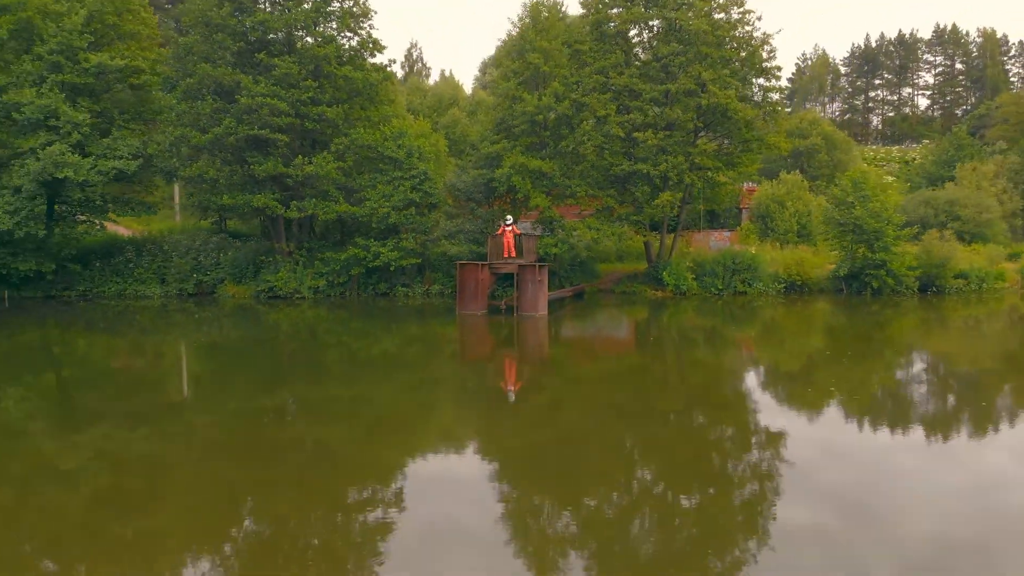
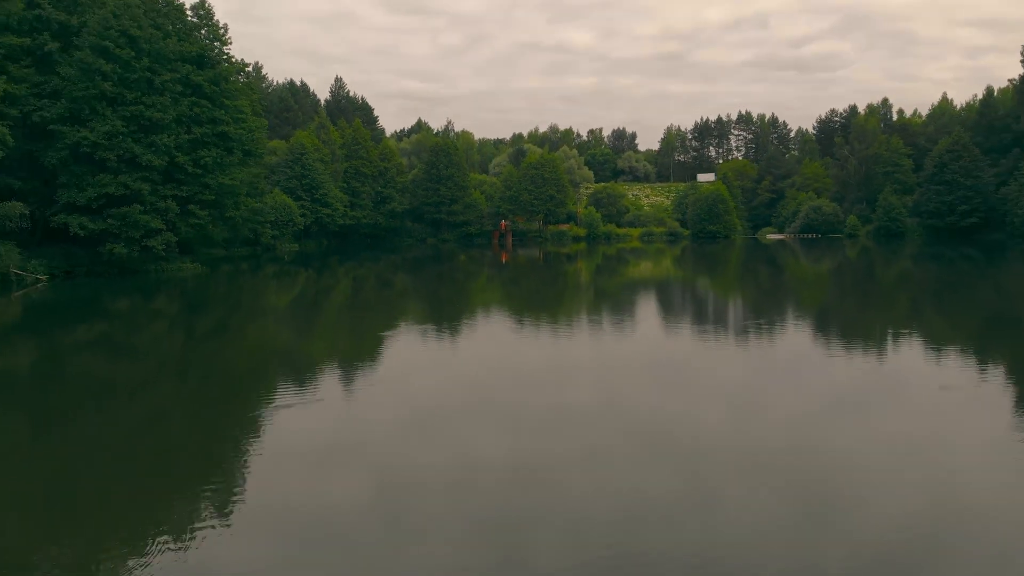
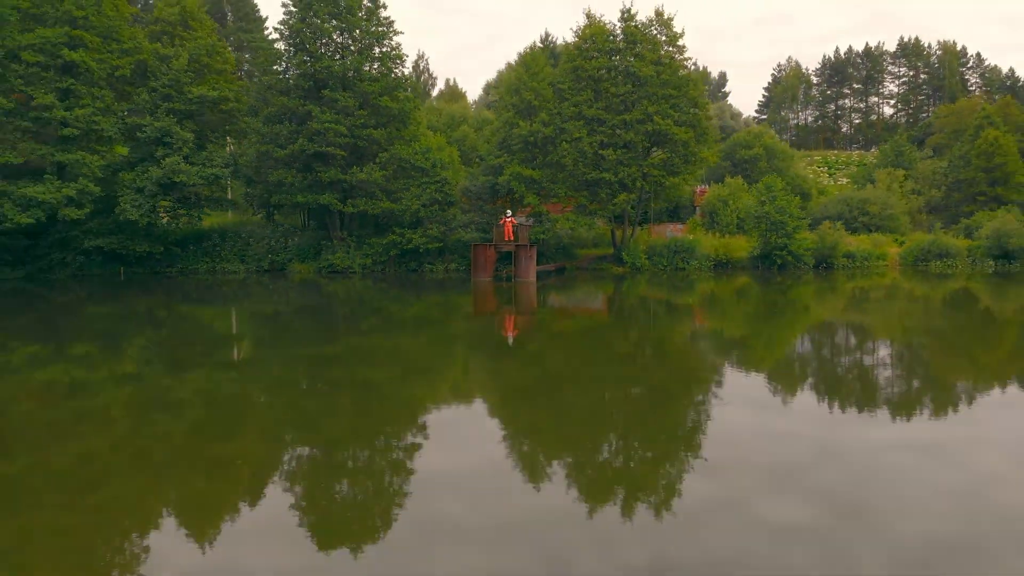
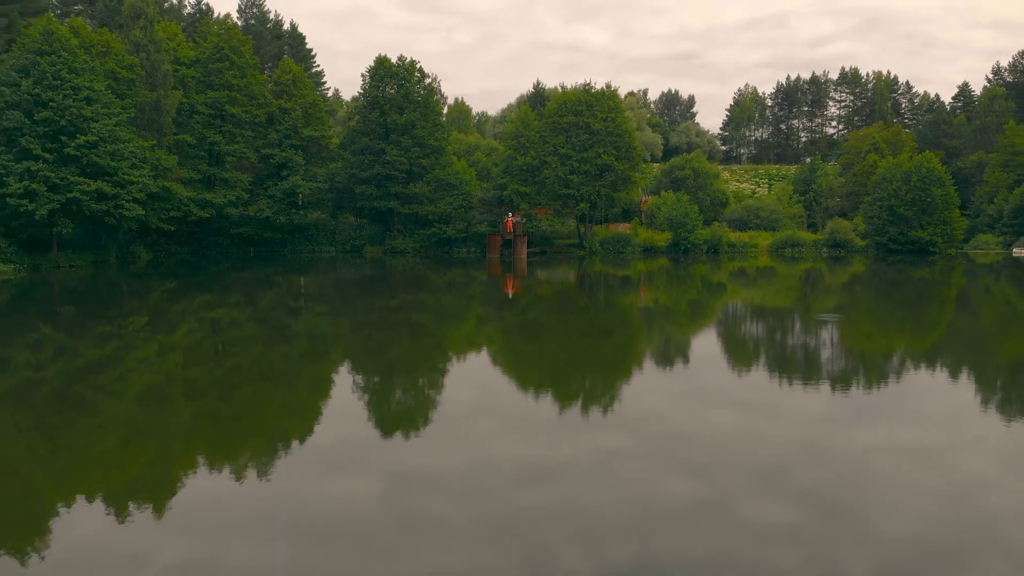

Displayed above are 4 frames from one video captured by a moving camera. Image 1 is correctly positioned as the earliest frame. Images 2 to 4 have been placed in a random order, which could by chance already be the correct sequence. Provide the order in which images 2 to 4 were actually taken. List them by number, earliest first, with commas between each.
3, 4, 2
